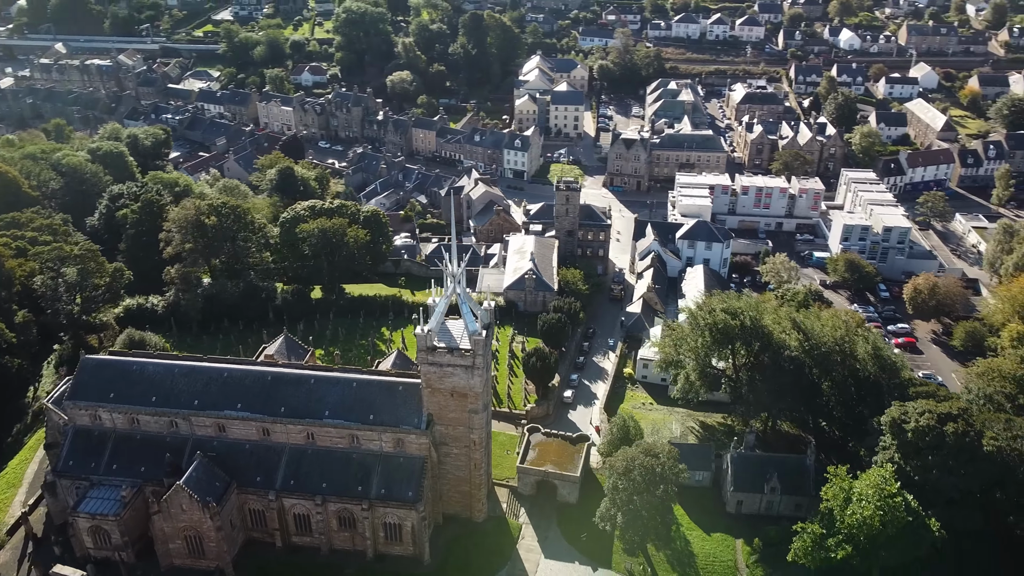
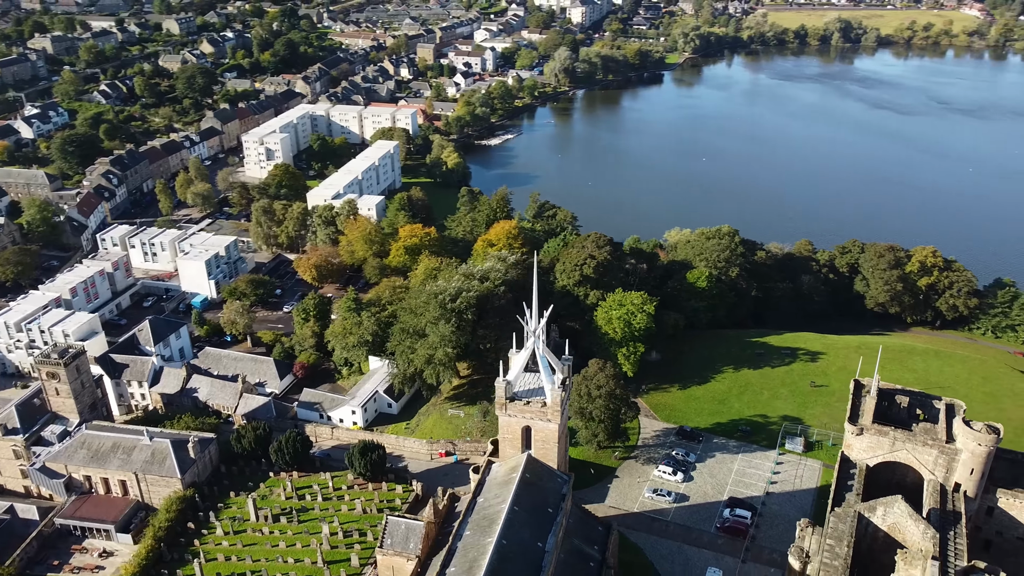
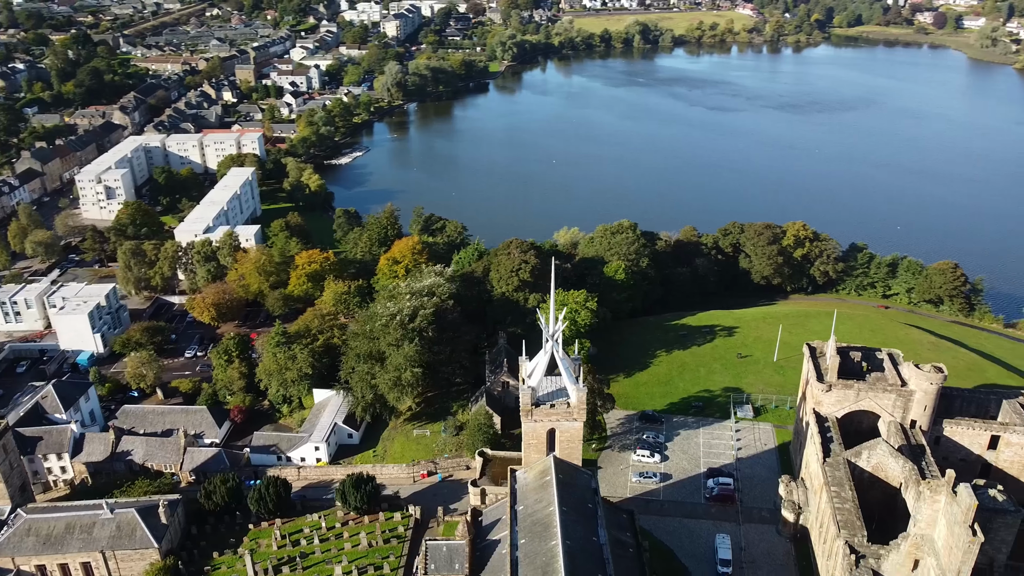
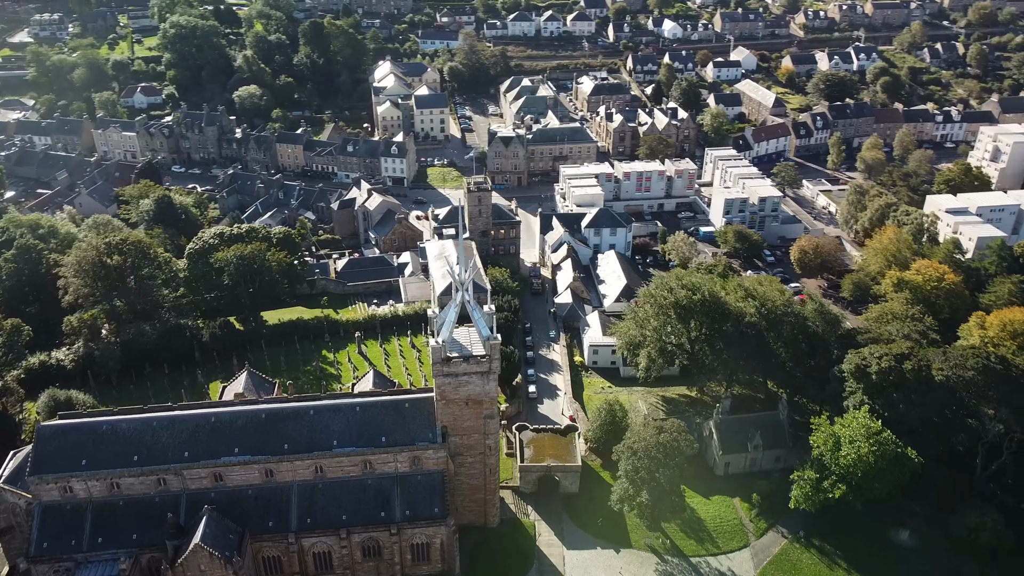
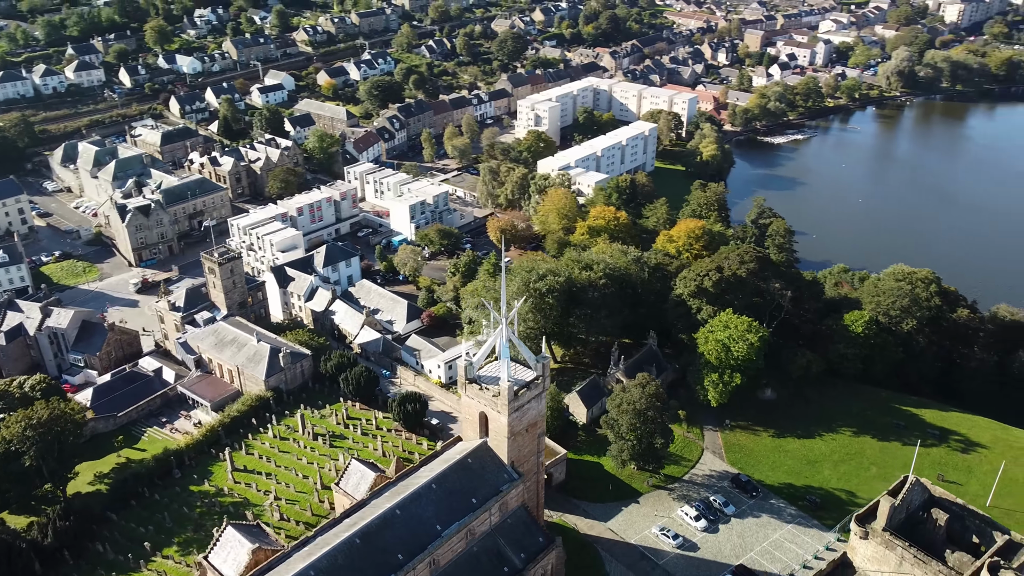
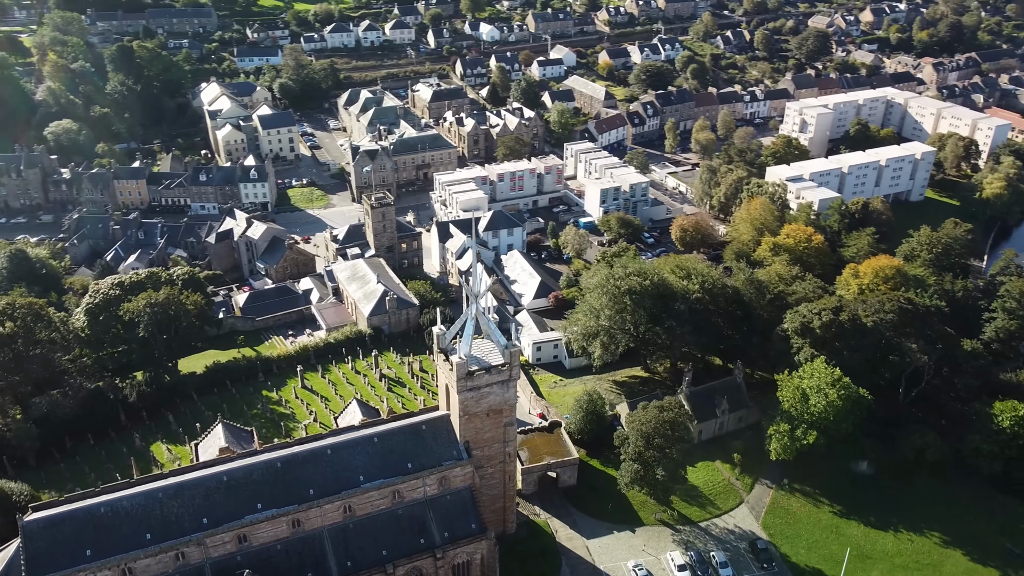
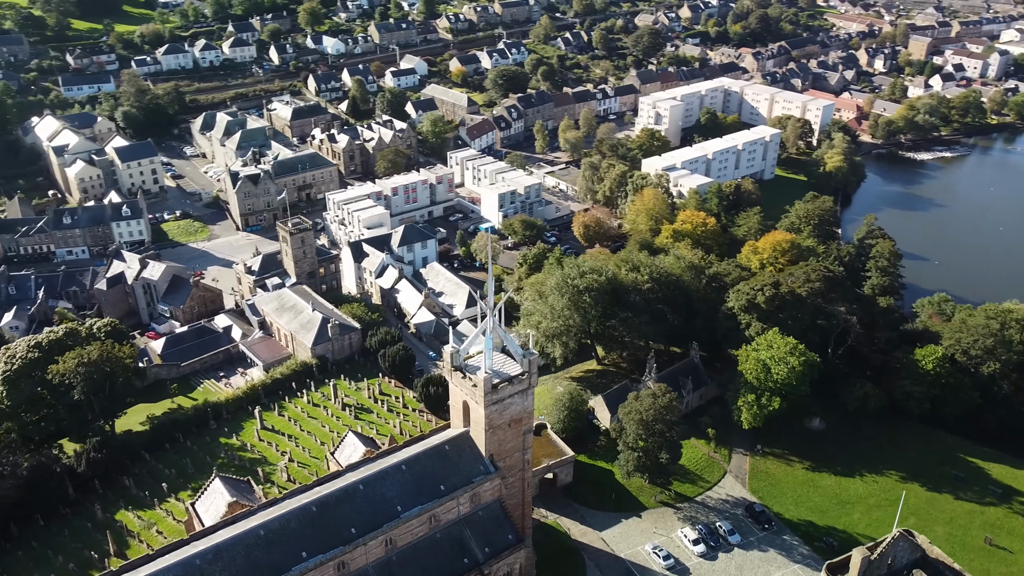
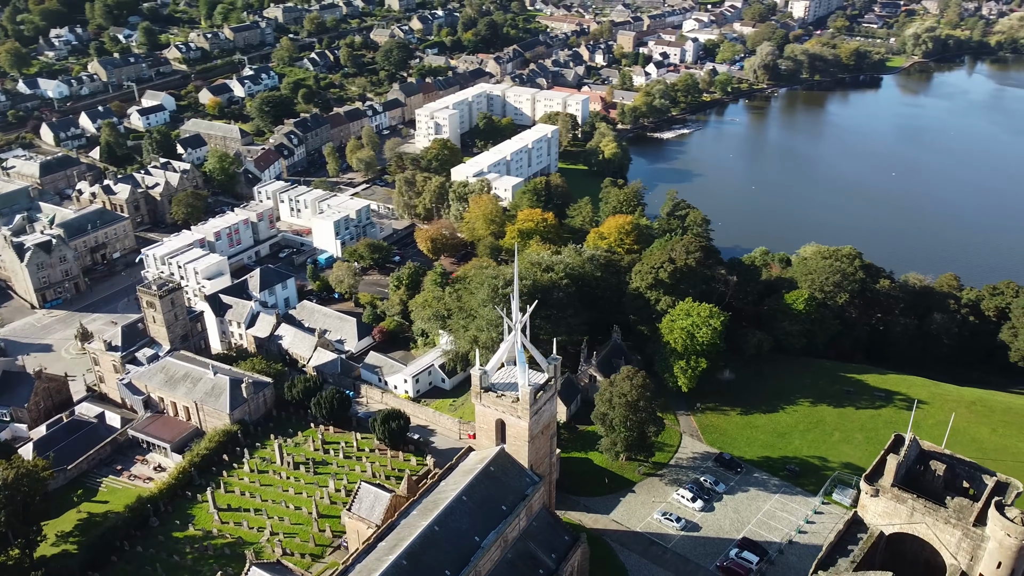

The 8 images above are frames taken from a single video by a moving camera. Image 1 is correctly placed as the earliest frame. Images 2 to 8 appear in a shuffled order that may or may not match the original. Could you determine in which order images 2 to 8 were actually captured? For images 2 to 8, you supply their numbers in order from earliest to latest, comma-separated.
4, 6, 7, 5, 8, 2, 3
